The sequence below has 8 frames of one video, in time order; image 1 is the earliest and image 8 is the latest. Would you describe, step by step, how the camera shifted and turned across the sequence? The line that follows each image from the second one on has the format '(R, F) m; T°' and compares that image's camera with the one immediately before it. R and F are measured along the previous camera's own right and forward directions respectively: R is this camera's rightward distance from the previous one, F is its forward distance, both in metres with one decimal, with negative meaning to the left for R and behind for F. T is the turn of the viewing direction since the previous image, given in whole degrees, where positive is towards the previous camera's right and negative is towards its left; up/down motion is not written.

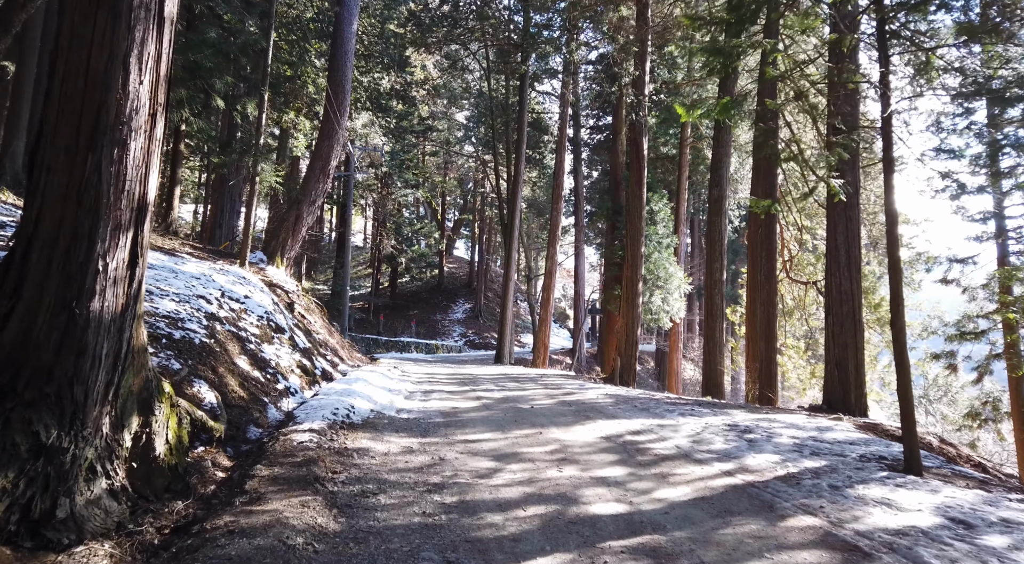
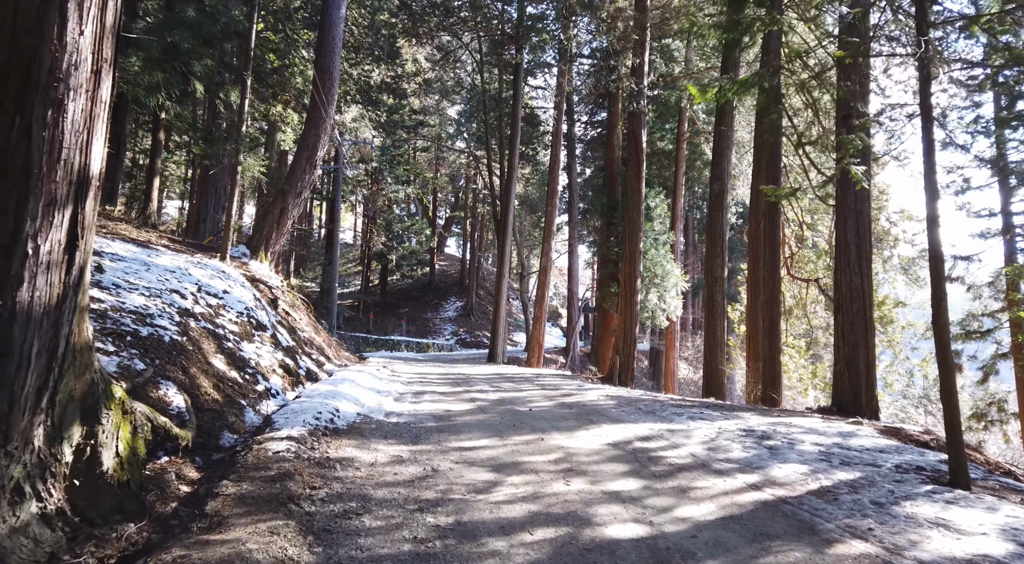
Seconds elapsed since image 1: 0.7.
(-0.1, +0.6) m; +1°
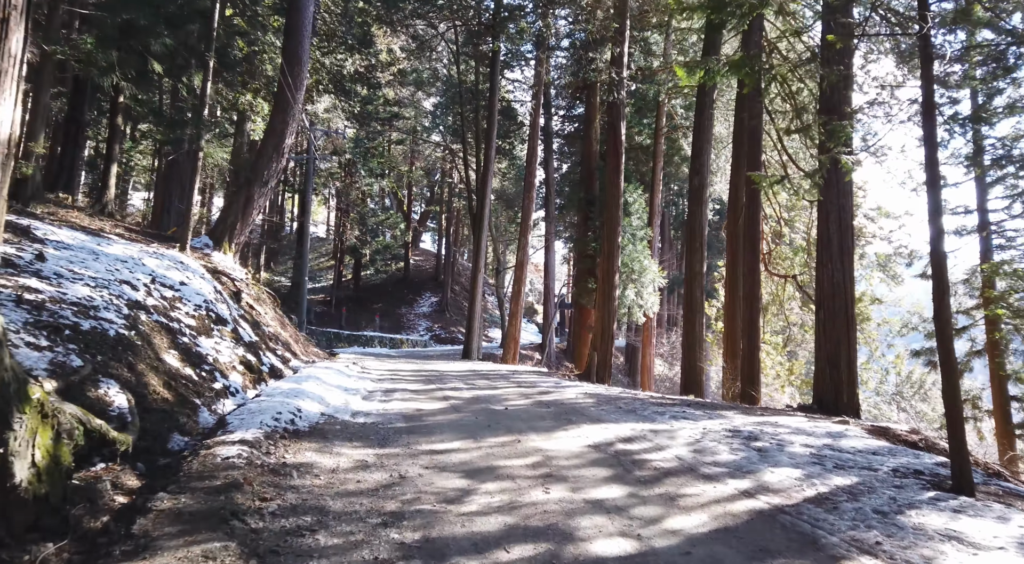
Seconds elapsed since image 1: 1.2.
(0.0, +0.4) m; +2°
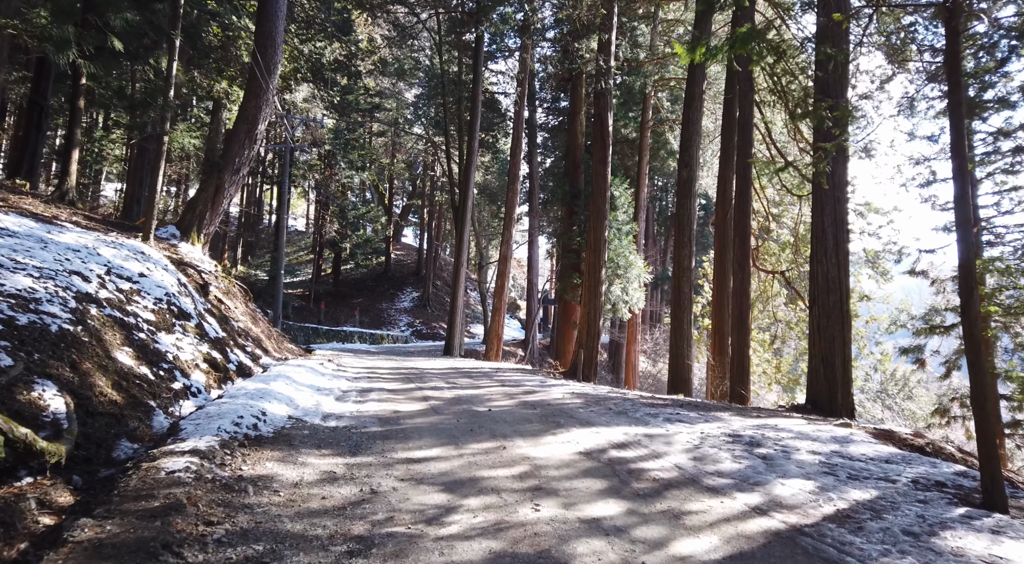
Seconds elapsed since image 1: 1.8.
(0.0, +0.5) m; +1°
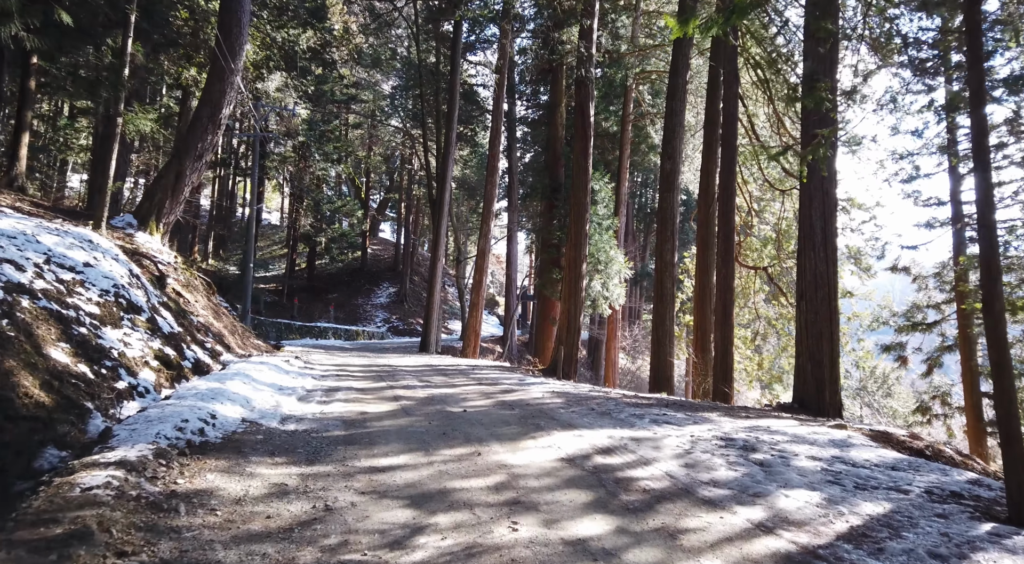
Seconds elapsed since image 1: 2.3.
(0.0, +0.5) m; +2°
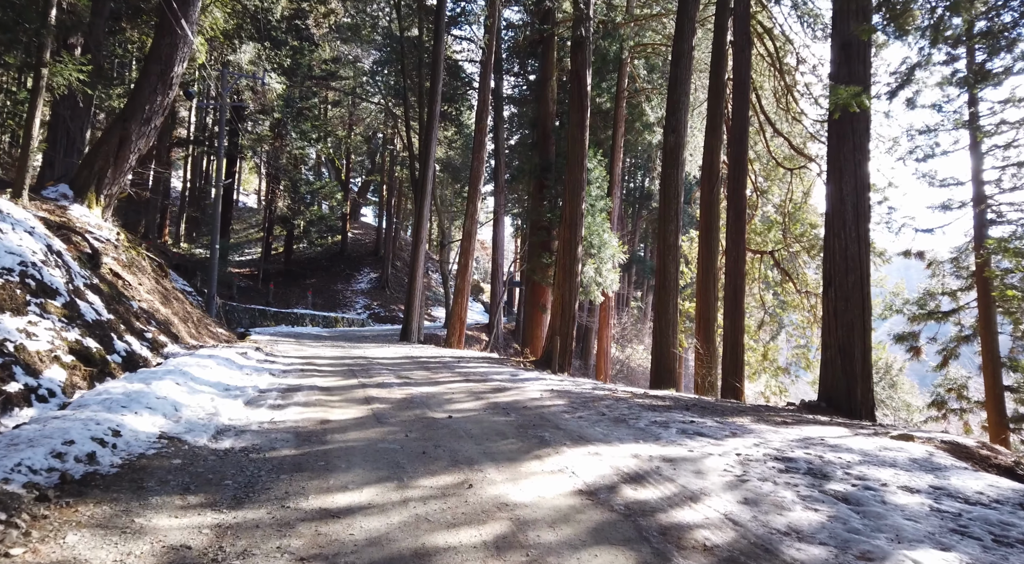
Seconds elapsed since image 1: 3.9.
(-0.1, +1.3) m; +1°
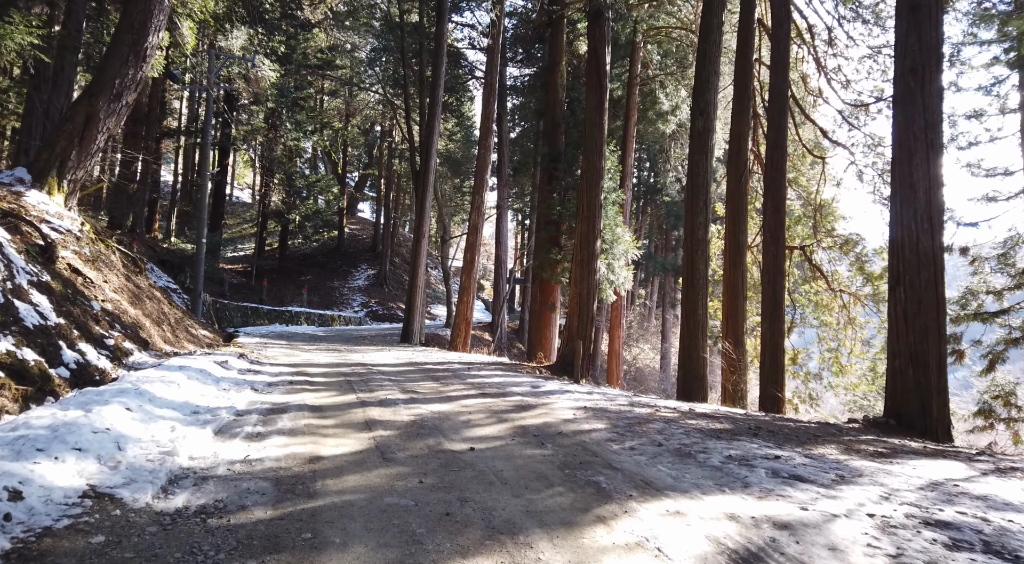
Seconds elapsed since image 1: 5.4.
(-0.2, +1.2) m; 0°
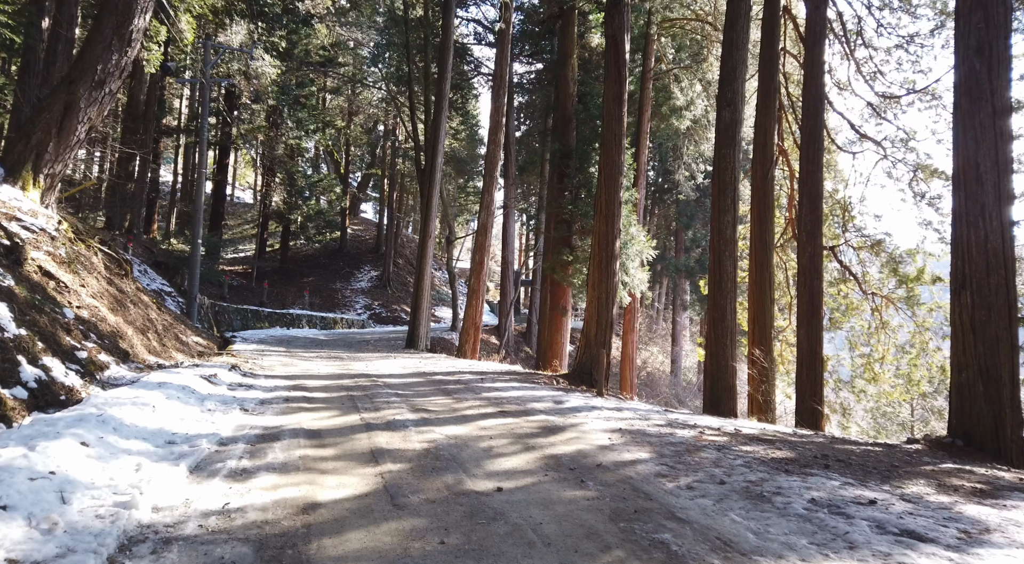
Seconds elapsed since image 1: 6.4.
(-0.2, +0.8) m; 0°
